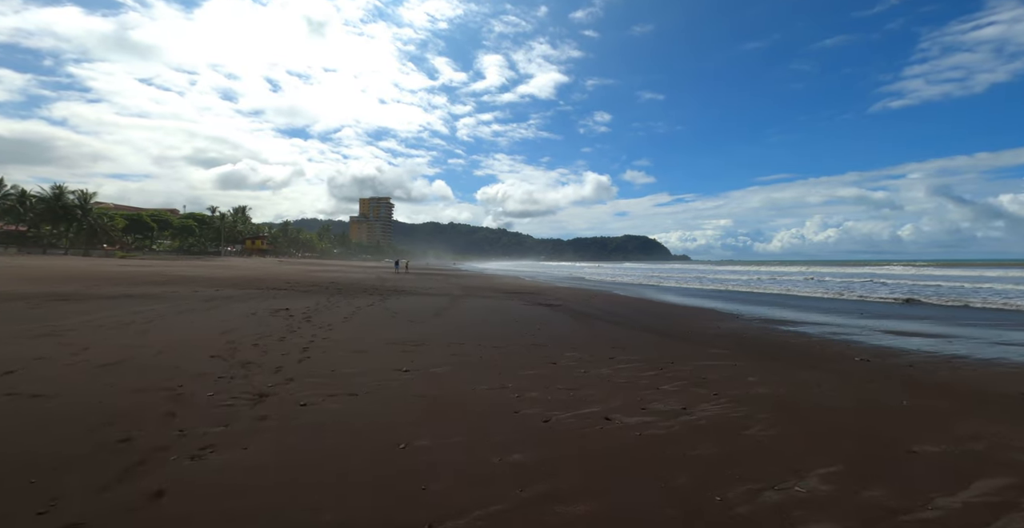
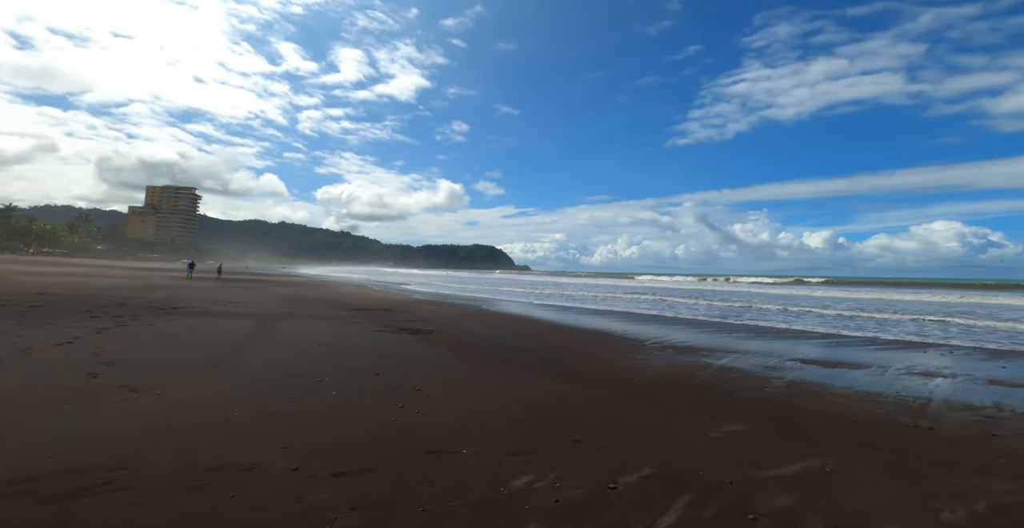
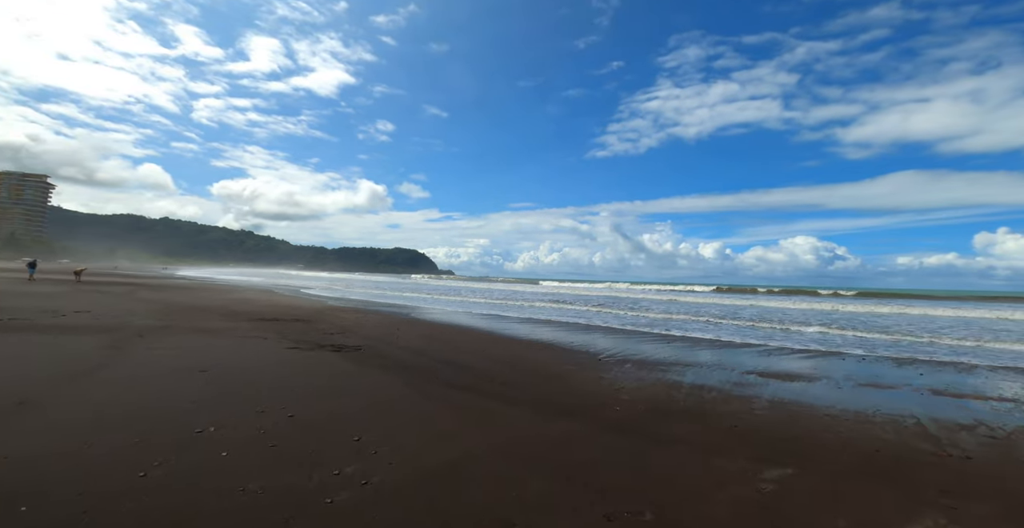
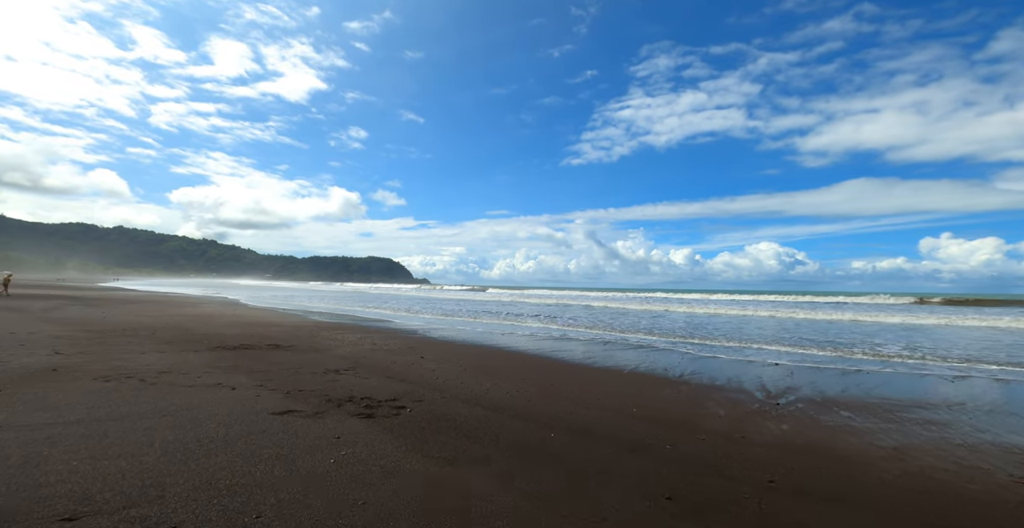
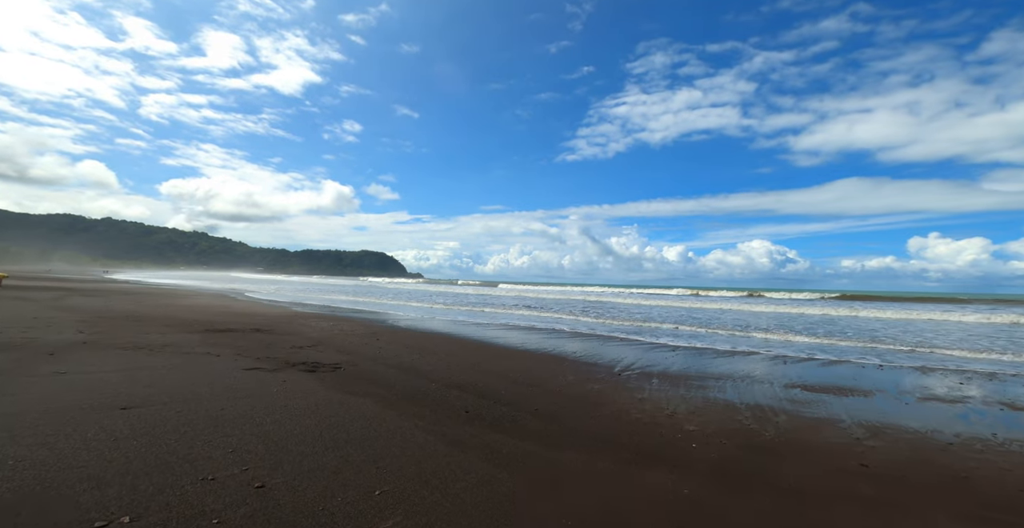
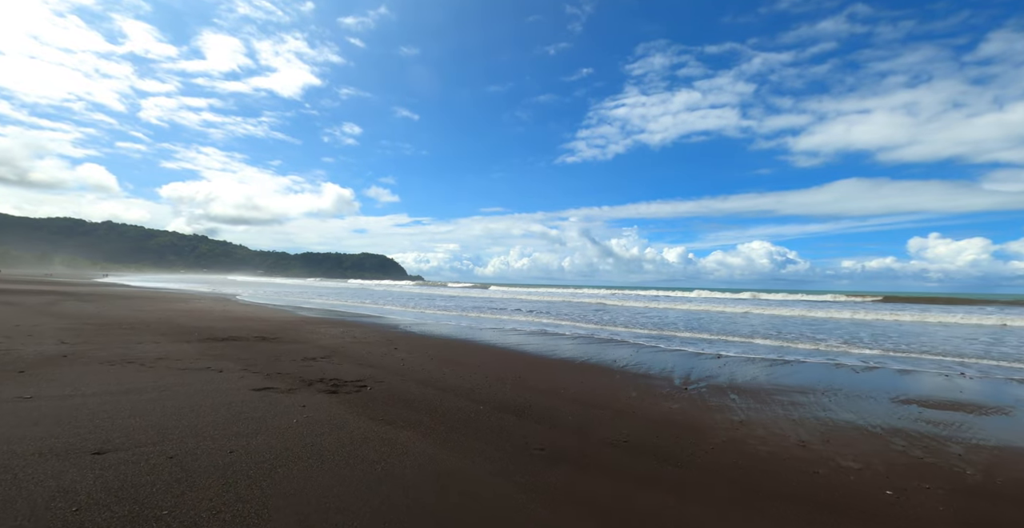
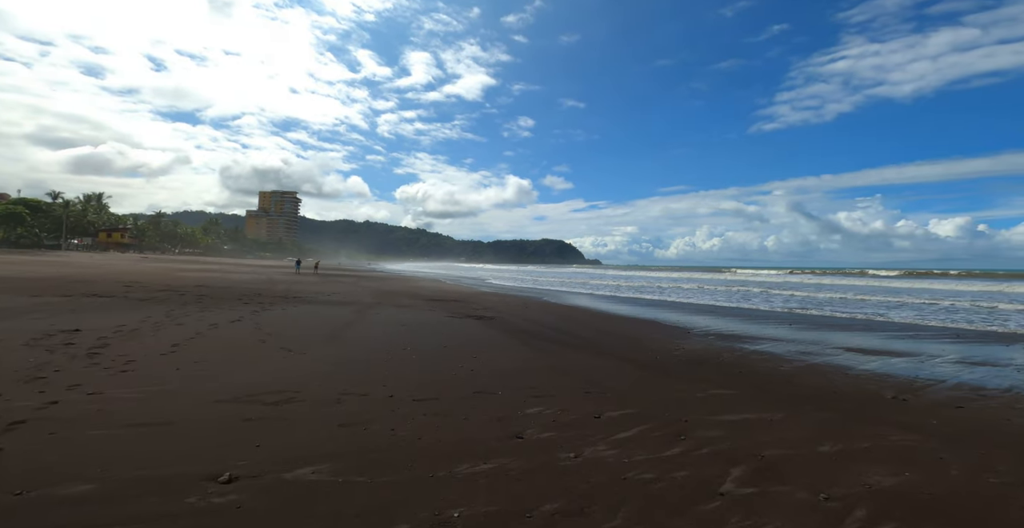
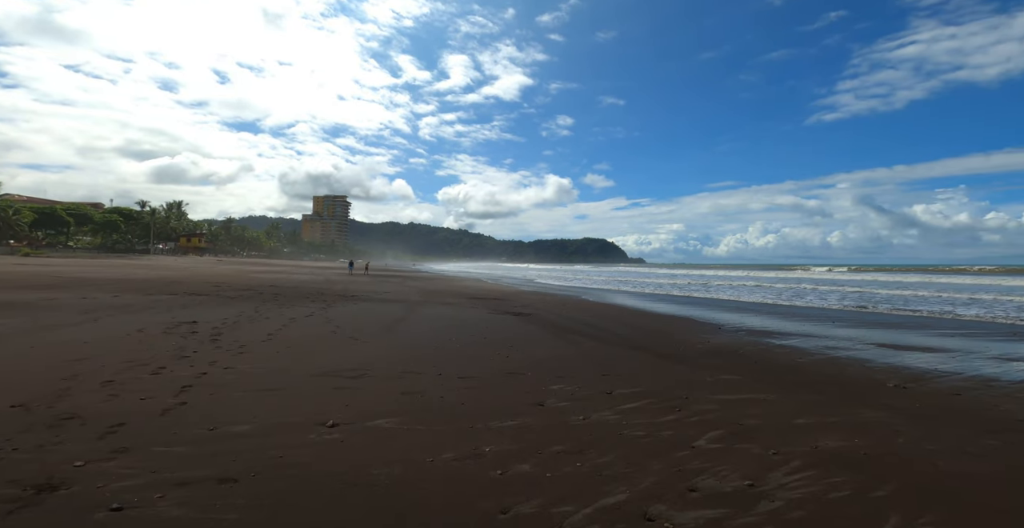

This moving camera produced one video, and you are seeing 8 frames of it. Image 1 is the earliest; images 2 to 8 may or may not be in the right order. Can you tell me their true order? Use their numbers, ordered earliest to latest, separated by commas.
8, 7, 2, 3, 5, 6, 4
